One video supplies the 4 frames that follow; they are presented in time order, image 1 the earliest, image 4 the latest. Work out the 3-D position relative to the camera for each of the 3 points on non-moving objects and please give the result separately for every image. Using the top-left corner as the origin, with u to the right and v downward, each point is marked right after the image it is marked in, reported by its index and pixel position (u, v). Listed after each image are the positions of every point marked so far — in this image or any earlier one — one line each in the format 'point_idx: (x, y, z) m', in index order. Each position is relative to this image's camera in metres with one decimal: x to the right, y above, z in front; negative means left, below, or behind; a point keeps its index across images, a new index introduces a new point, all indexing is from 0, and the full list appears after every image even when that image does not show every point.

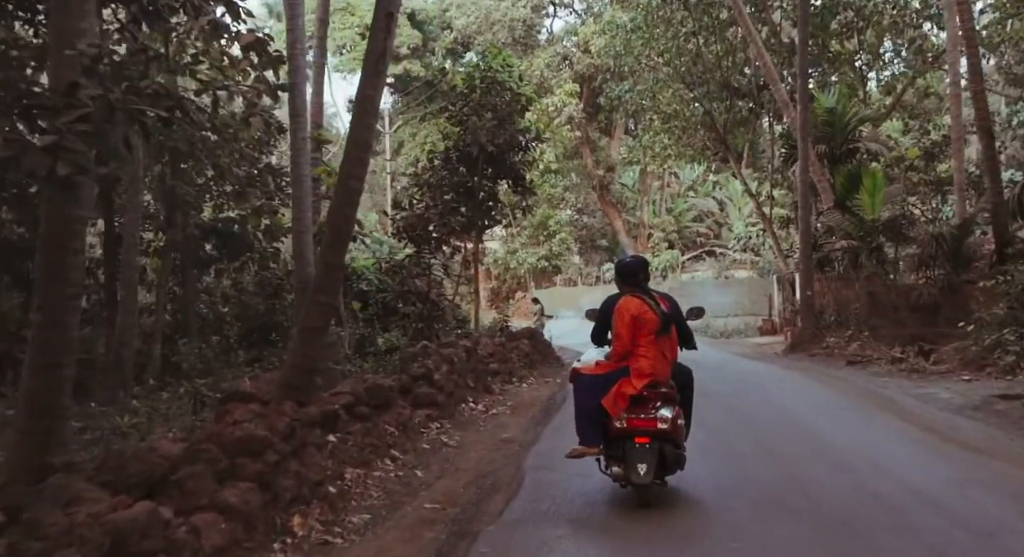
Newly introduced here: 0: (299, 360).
0: (-1.7, -0.7, +6.8) m
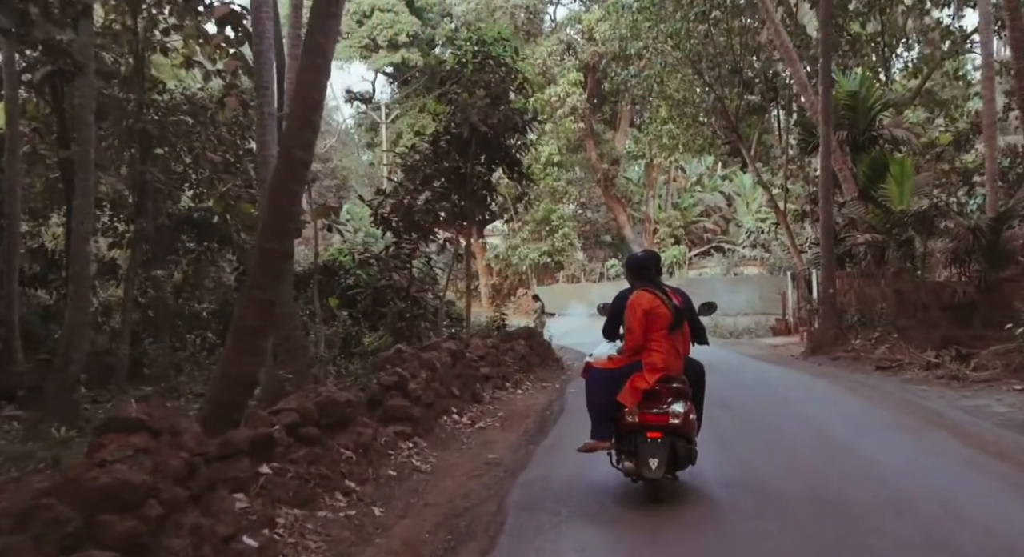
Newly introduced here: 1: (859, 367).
0: (-1.8, -0.6, +5.6) m
1: (+5.3, -1.4, +13.2) m
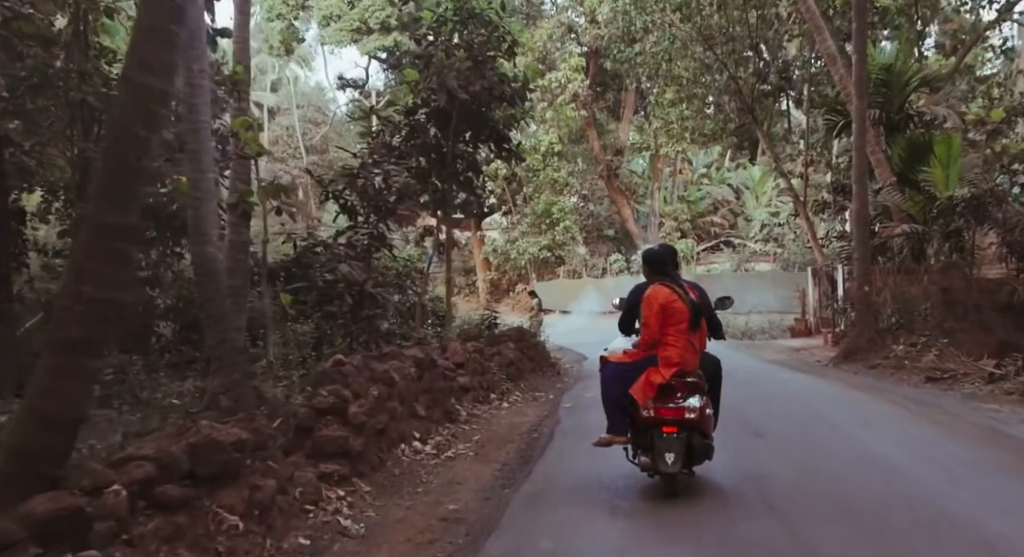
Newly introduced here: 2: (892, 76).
0: (-2.0, -0.5, +3.7) m
1: (+5.1, -1.3, +11.4) m
2: (+6.3, +3.4, +14.5) m
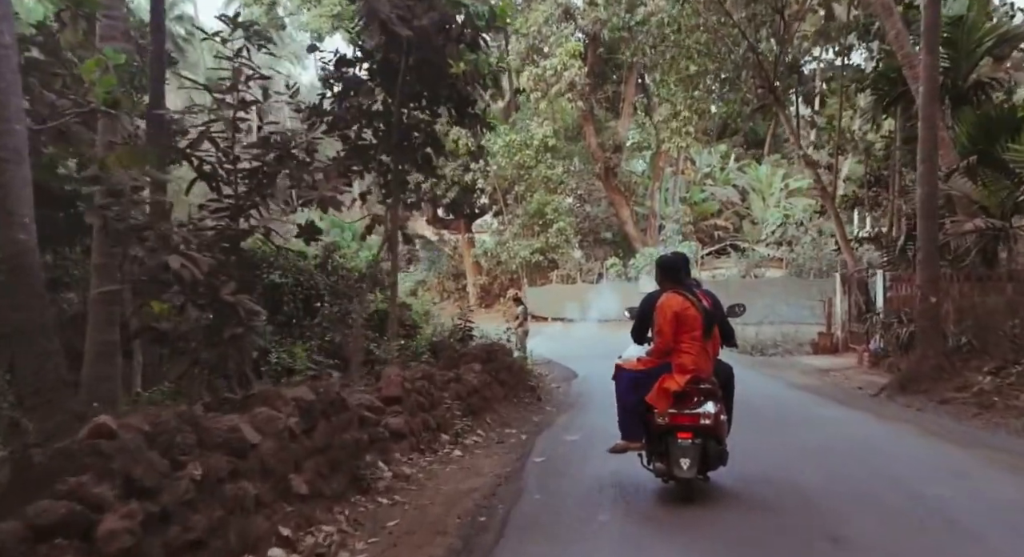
0: (-2.4, -0.5, +0.9) m
1: (+4.7, -1.4, +8.6) m
2: (+6.0, +3.3, +11.8) m
